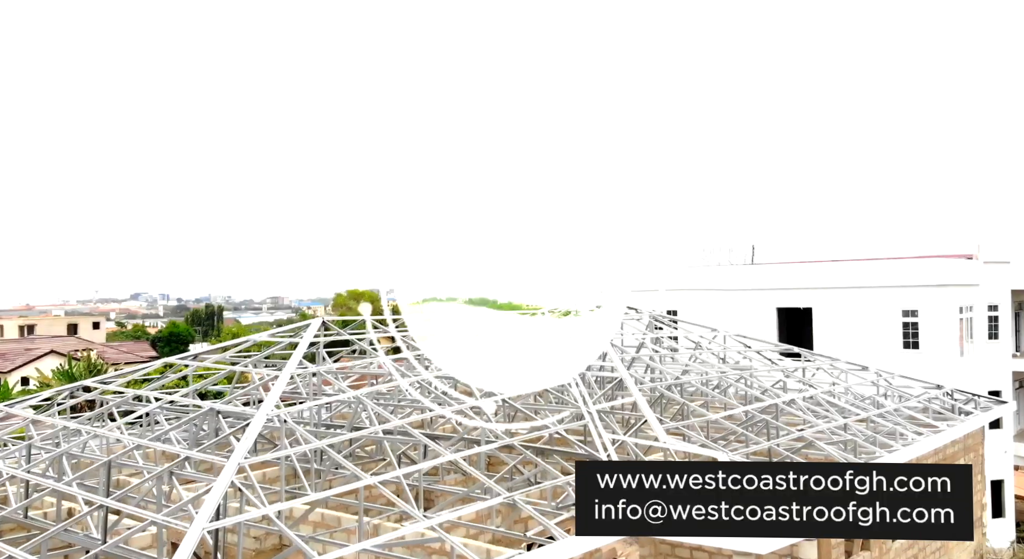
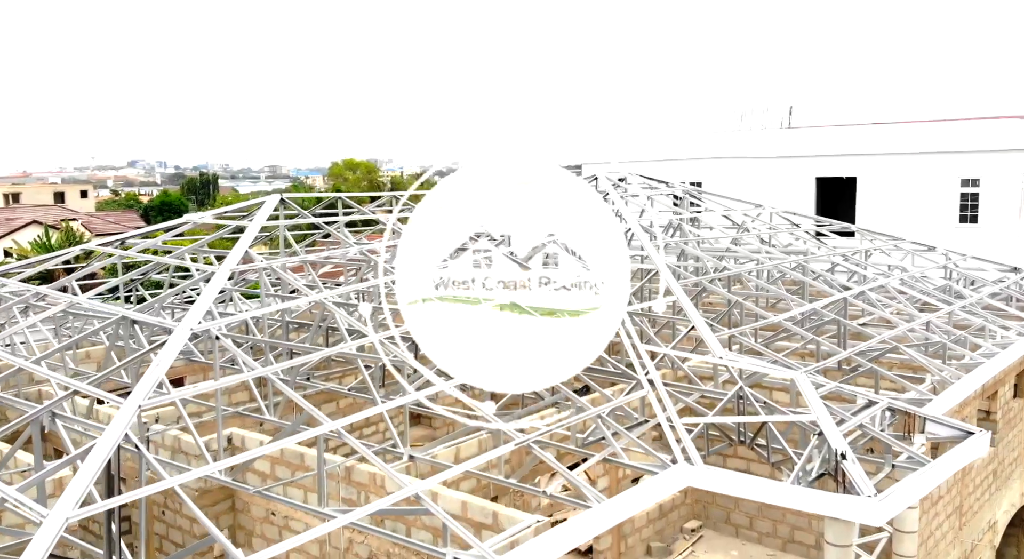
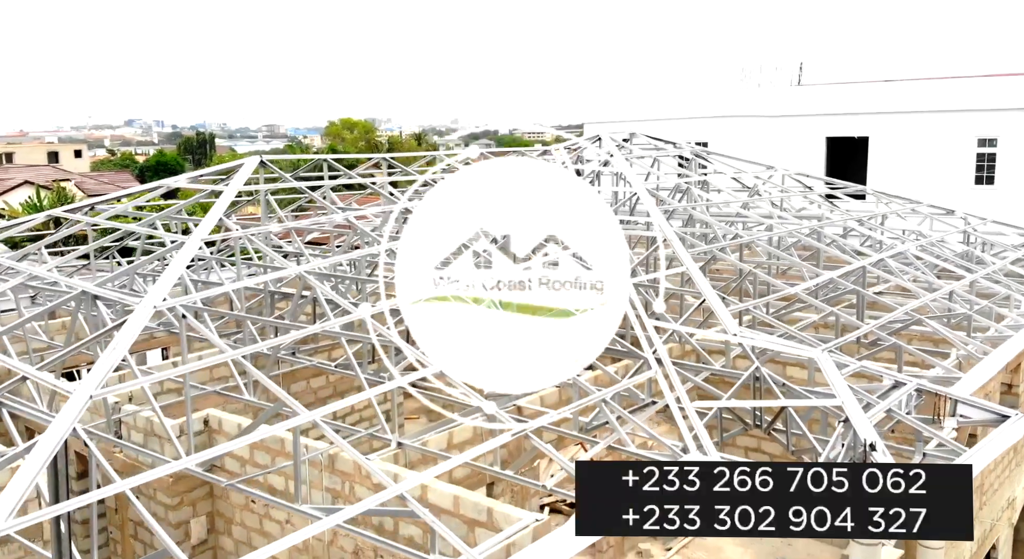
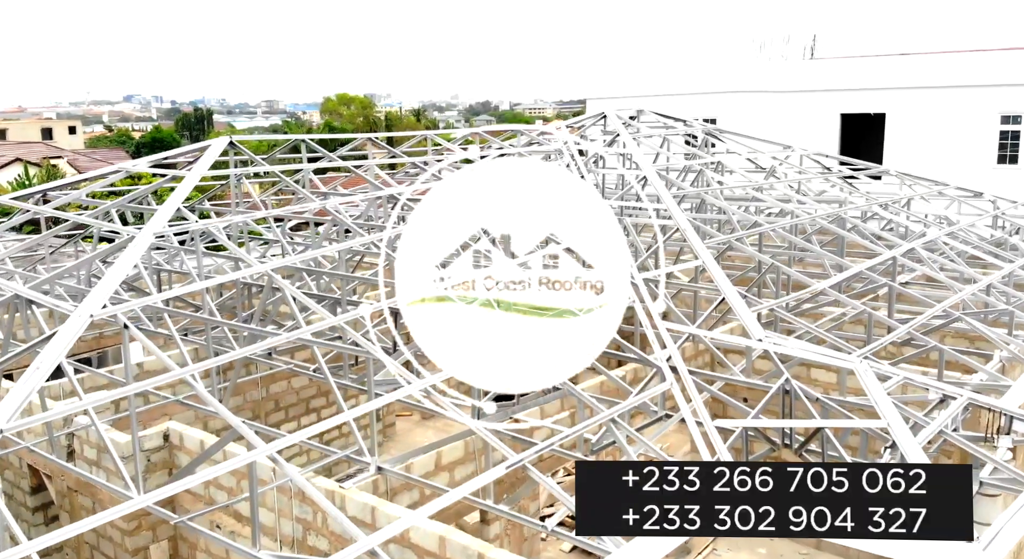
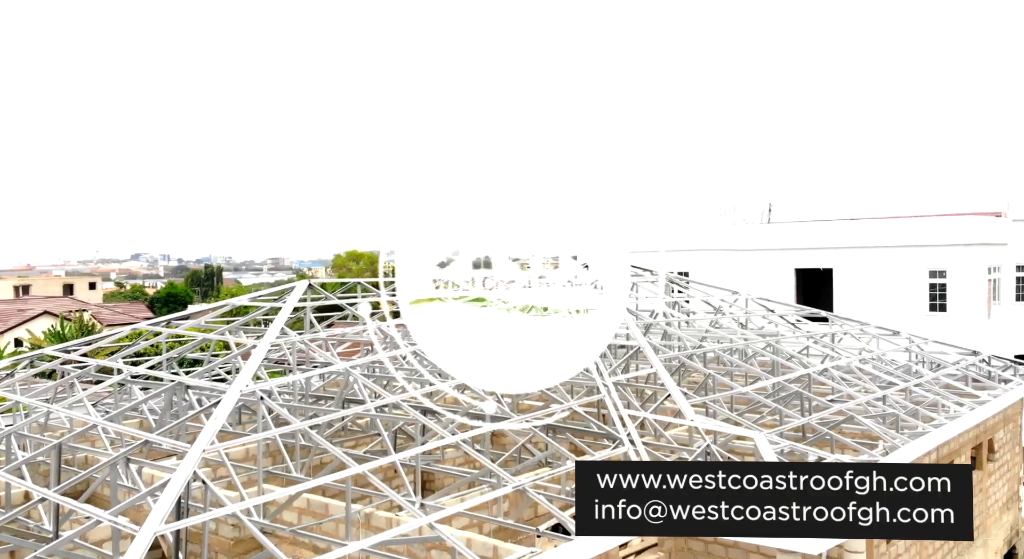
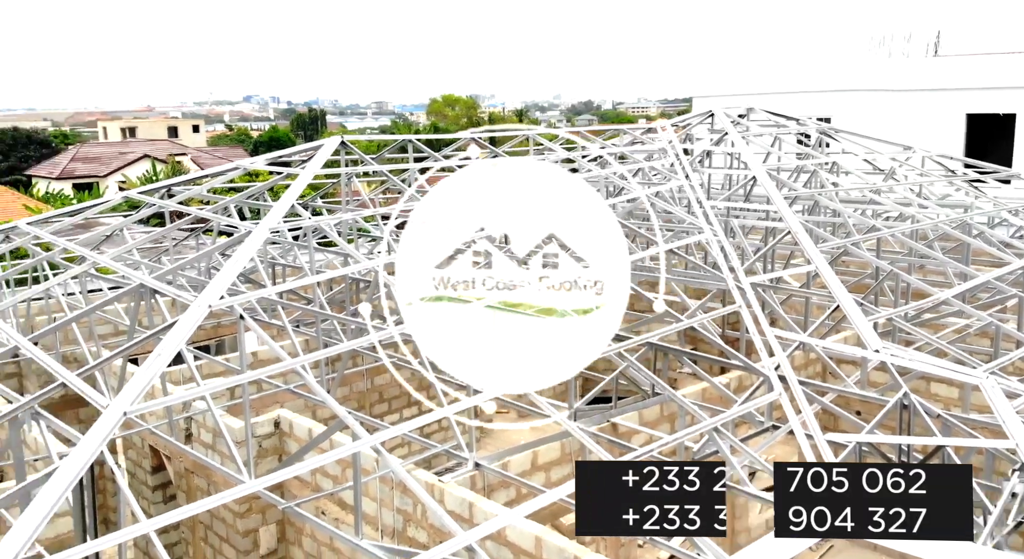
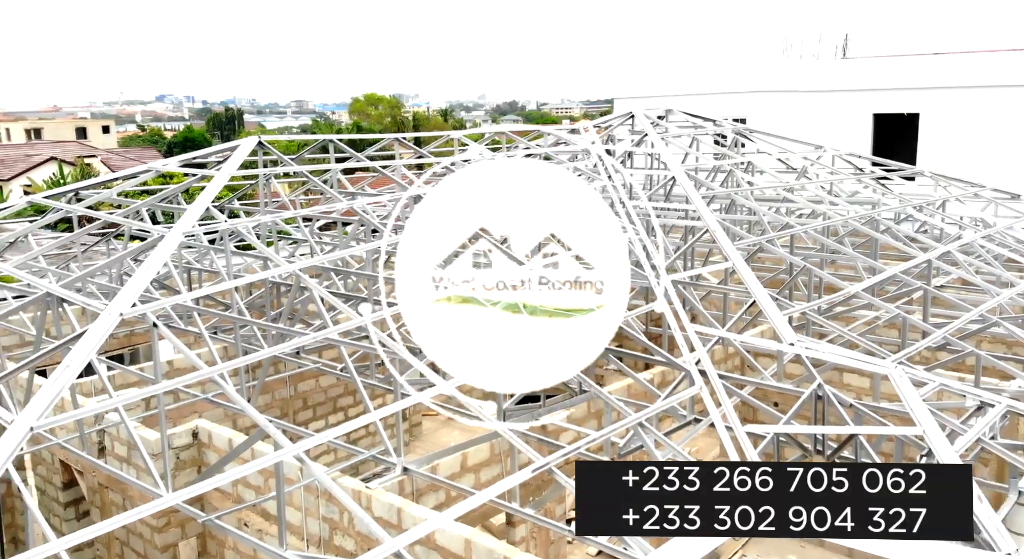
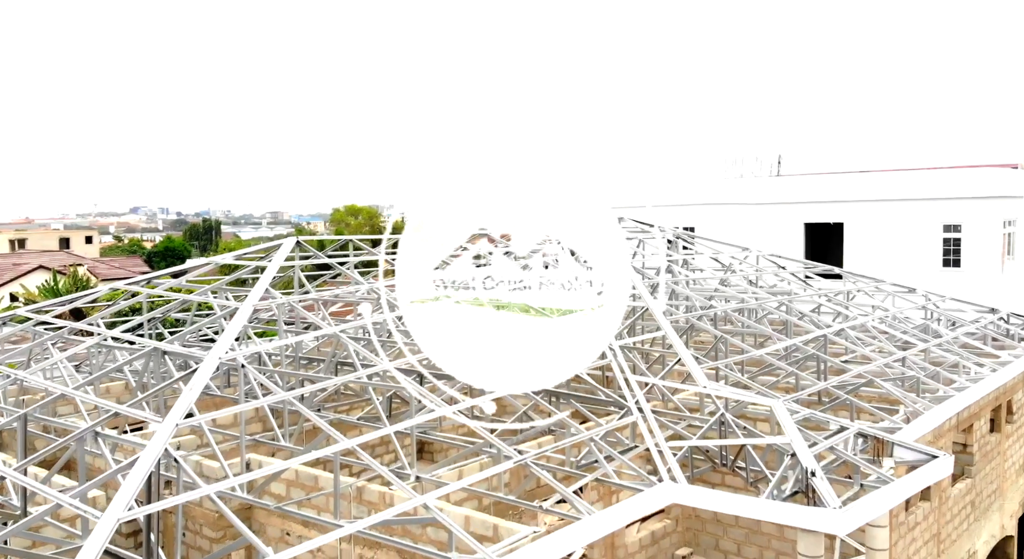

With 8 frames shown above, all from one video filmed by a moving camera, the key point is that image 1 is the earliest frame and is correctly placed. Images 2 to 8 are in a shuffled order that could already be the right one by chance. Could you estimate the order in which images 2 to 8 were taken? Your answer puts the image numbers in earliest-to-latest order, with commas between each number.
5, 8, 2, 3, 4, 7, 6
